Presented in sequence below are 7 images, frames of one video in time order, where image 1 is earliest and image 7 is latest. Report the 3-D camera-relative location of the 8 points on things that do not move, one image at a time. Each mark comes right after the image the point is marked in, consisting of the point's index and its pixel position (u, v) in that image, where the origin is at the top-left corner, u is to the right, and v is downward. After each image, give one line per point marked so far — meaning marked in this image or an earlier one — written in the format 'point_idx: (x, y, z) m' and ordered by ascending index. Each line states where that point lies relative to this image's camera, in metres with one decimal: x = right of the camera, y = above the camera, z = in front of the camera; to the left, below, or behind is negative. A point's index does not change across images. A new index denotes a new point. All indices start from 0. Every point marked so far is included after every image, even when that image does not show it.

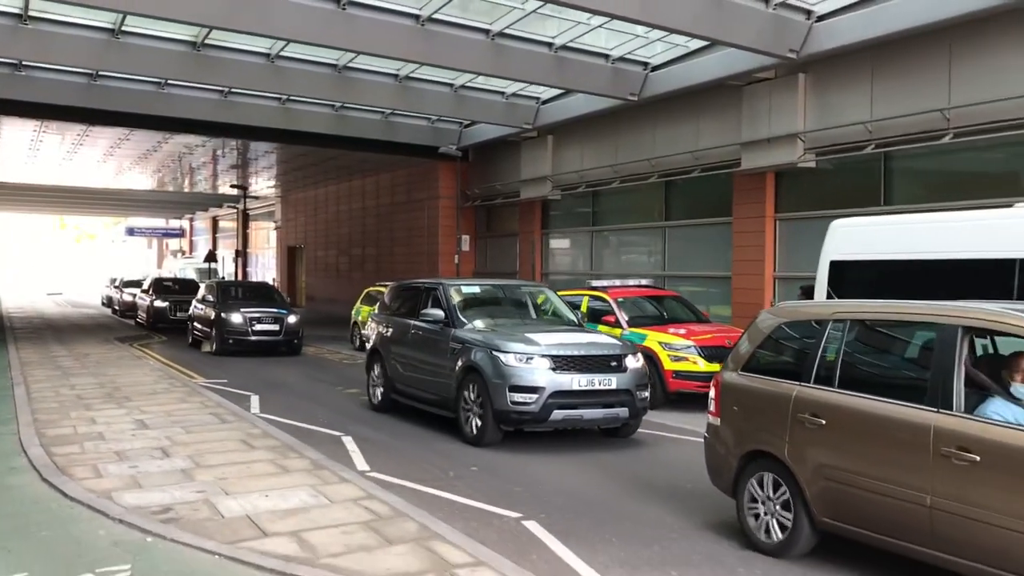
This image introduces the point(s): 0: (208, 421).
0: (-3.5, -1.5, +9.5) m
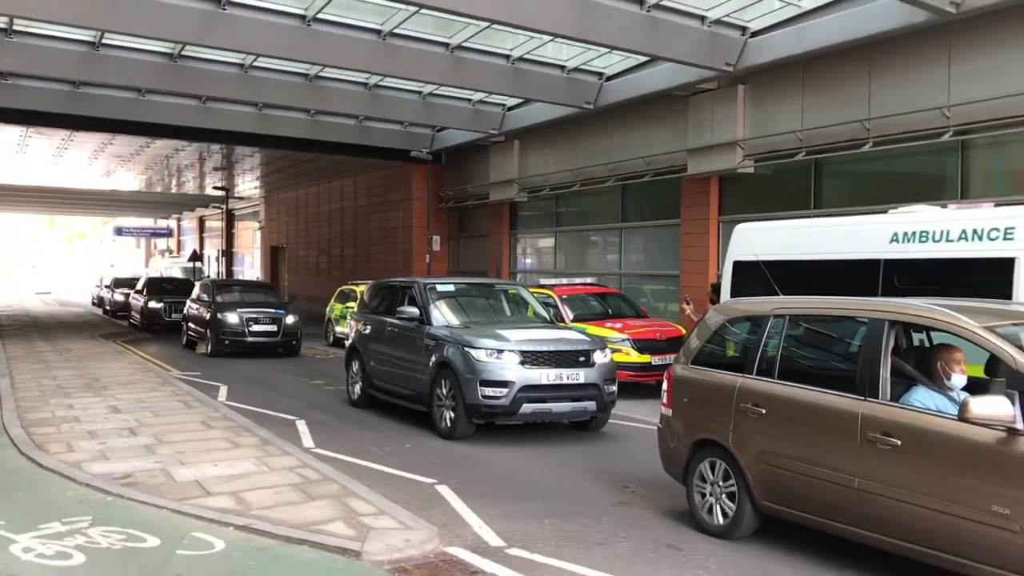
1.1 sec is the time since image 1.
0: (-4.3, -1.5, +10.5) m
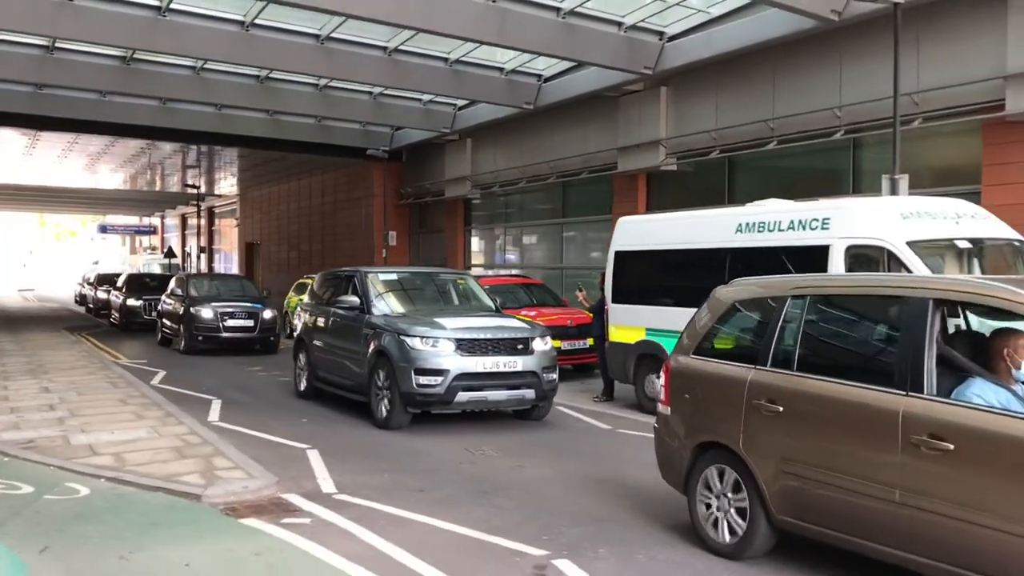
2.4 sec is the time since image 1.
0: (-5.6, -1.3, +11.4) m
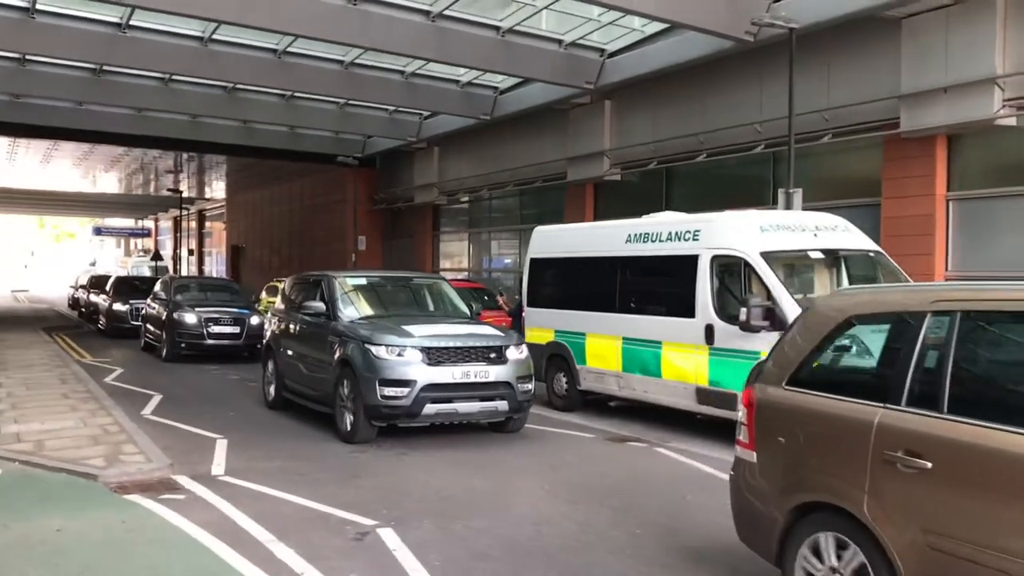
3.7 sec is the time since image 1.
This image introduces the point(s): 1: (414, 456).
0: (-6.7, -1.4, +12.2) m
1: (-1.0, -1.7, +8.3) m
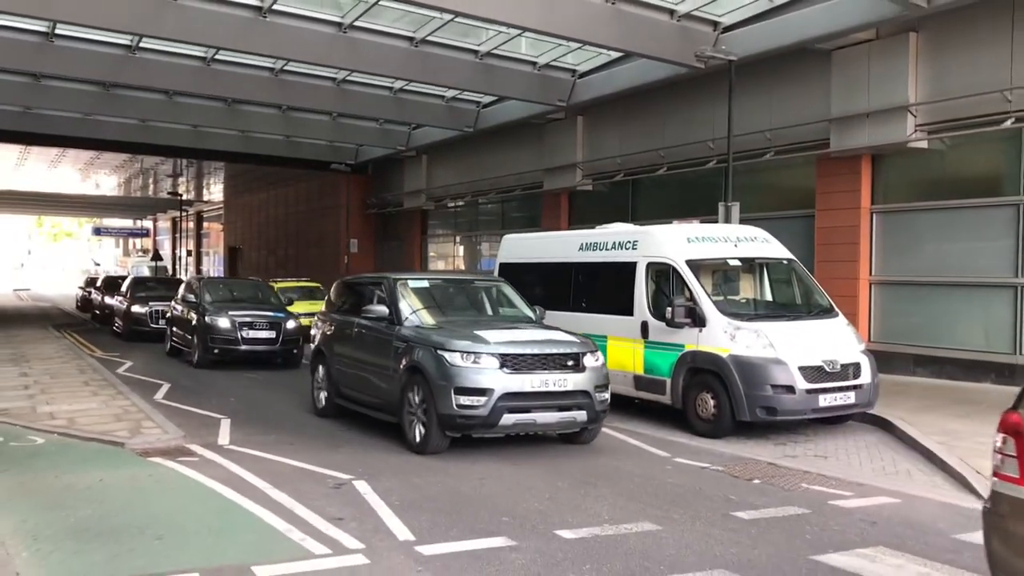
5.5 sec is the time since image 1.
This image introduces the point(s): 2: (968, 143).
0: (-7.2, -1.4, +13.6) m
1: (-1.4, -1.7, +9.8) m
2: (+6.9, +2.2, +12.7) m
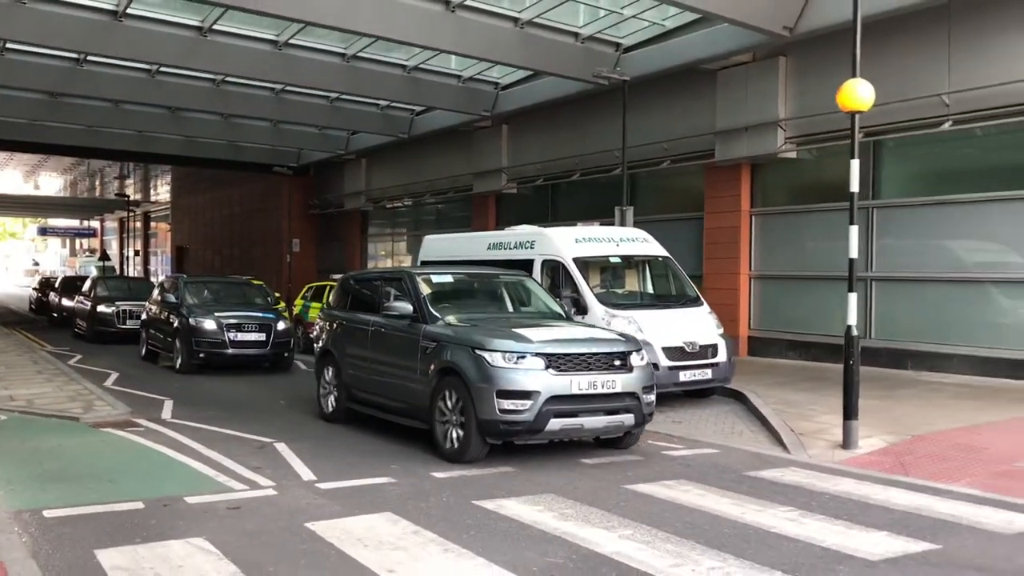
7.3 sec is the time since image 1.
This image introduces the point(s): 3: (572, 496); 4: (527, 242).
0: (-8.6, -1.3, +14.8) m
1: (-2.7, -1.6, +11.3) m
2: (+5.5, +2.3, +14.6) m
3: (+0.5, -1.7, +6.7) m
4: (+0.2, +0.7, +12.6) m
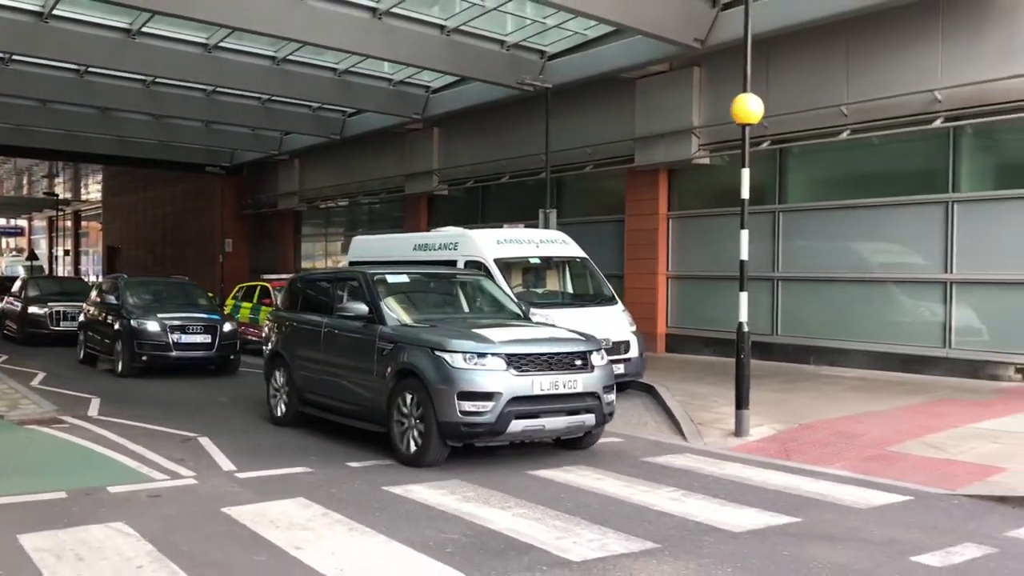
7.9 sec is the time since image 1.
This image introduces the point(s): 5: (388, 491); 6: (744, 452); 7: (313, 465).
0: (-9.9, -1.3, +14.7) m
1: (-3.7, -1.6, +11.6) m
2: (+4.1, +2.3, +15.4) m
3: (-0.3, -1.7, +7.2) m
4: (-0.9, +0.7, +13.1) m
5: (-1.0, -1.6, +6.8) m
6: (+2.4, -1.7, +8.8) m
7: (-1.9, -1.6, +7.8) m
